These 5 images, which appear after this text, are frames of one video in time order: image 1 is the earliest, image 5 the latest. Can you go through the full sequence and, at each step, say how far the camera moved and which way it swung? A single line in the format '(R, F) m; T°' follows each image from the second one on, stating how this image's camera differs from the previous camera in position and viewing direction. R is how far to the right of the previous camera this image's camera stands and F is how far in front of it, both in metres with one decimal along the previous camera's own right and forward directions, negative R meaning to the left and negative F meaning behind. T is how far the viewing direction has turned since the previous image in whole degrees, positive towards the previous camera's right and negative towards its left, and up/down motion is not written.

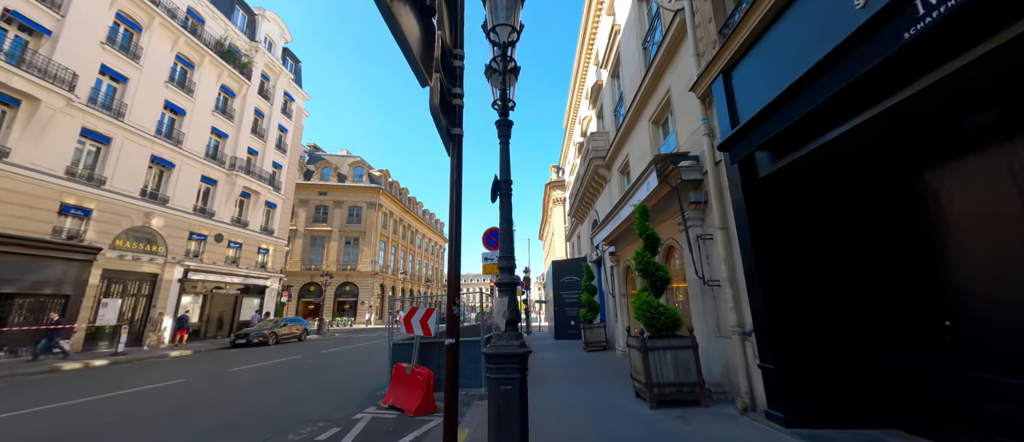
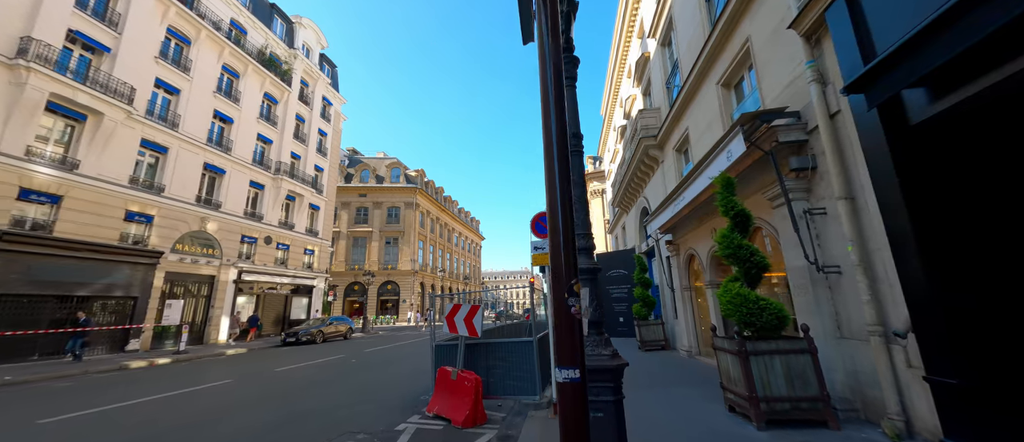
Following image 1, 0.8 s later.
(-0.3, +0.8) m; -6°
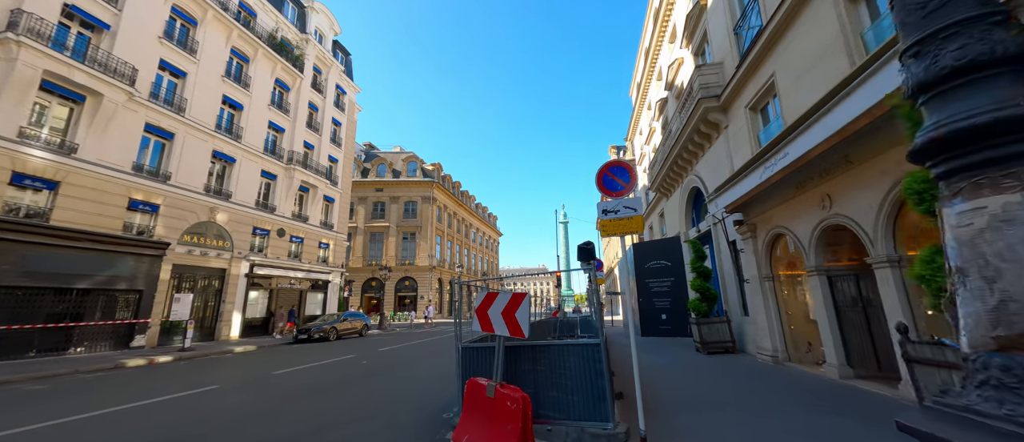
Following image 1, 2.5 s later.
(-0.4, +1.5) m; -3°
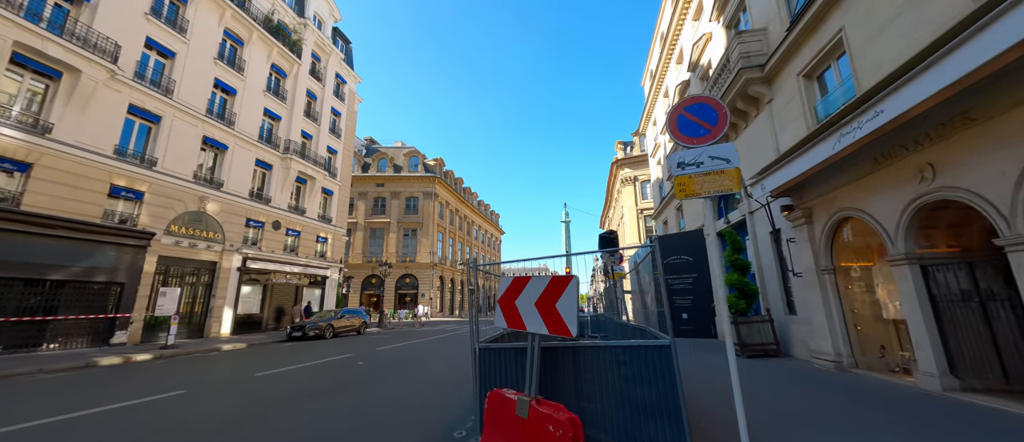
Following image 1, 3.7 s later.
(-0.3, +1.0) m; 0°
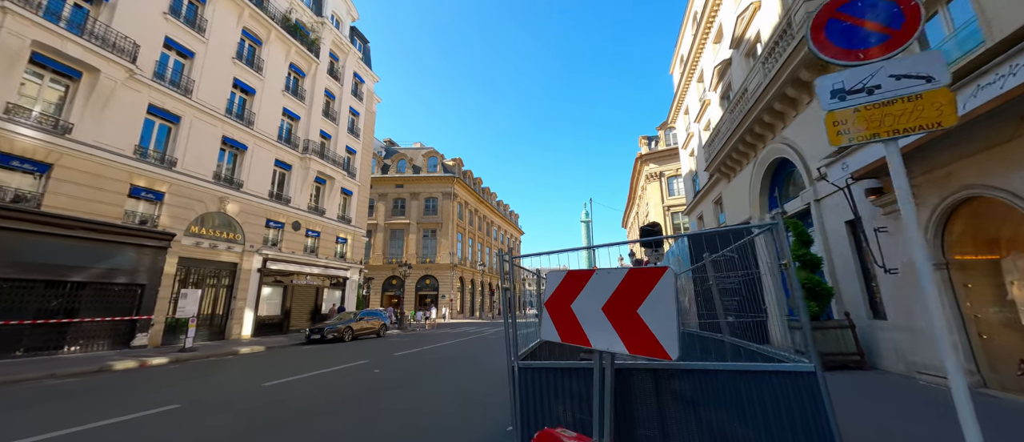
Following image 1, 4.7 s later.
(-0.2, +0.9) m; -3°
